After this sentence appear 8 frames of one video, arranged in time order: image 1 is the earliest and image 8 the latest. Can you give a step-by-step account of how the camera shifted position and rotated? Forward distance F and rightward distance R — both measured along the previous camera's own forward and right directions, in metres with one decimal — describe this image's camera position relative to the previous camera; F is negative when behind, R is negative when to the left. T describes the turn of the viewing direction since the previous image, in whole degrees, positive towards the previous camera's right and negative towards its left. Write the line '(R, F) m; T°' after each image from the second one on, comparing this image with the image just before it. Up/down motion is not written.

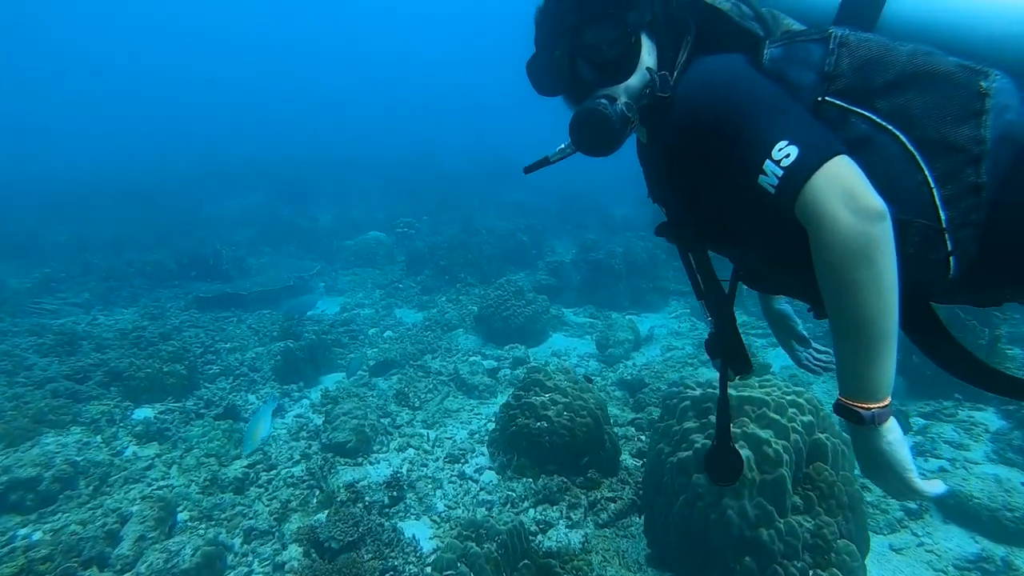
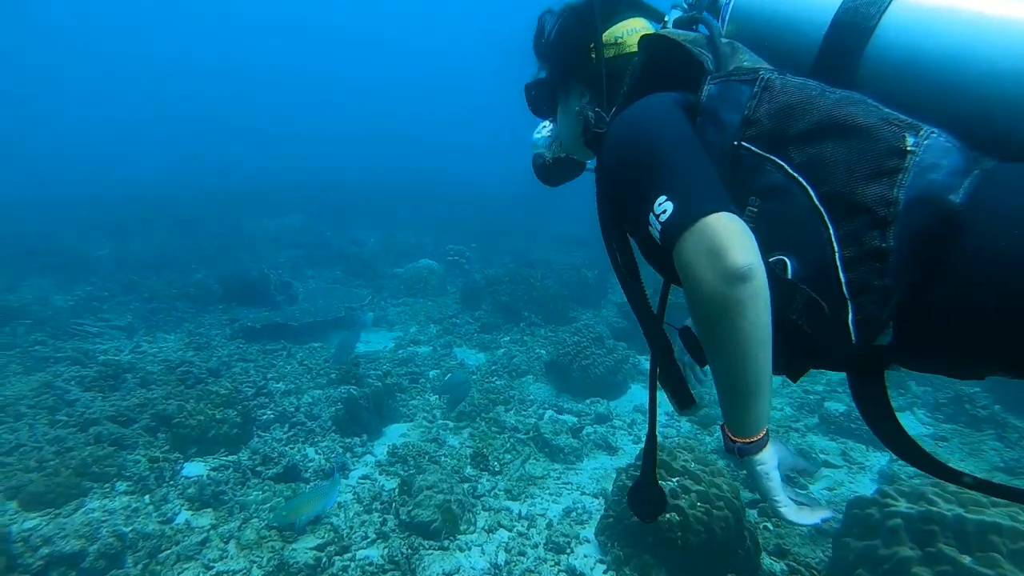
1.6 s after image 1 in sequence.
(+1.0, +0.2) m; -8°
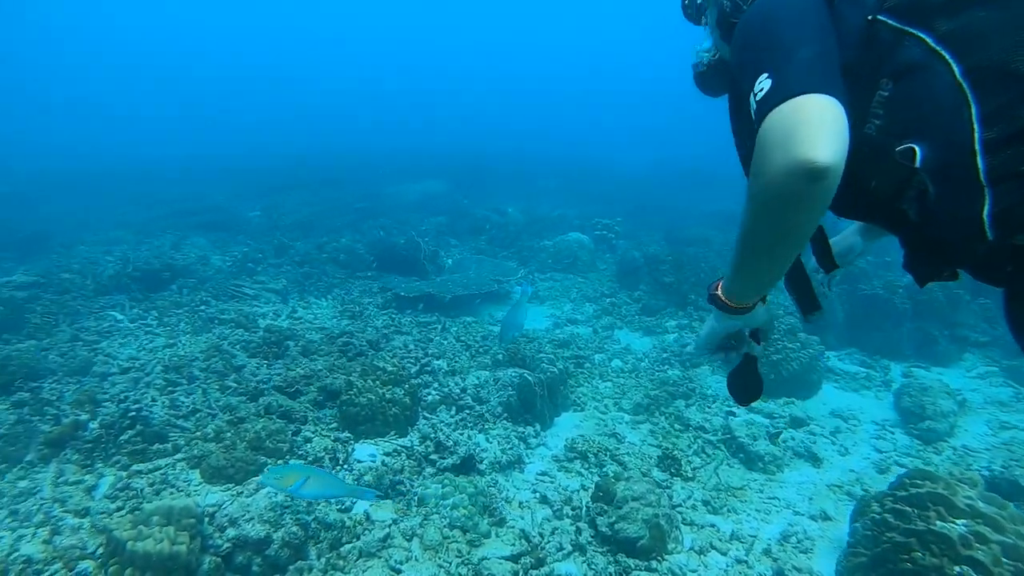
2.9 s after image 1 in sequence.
(-0.6, +0.6) m; -8°
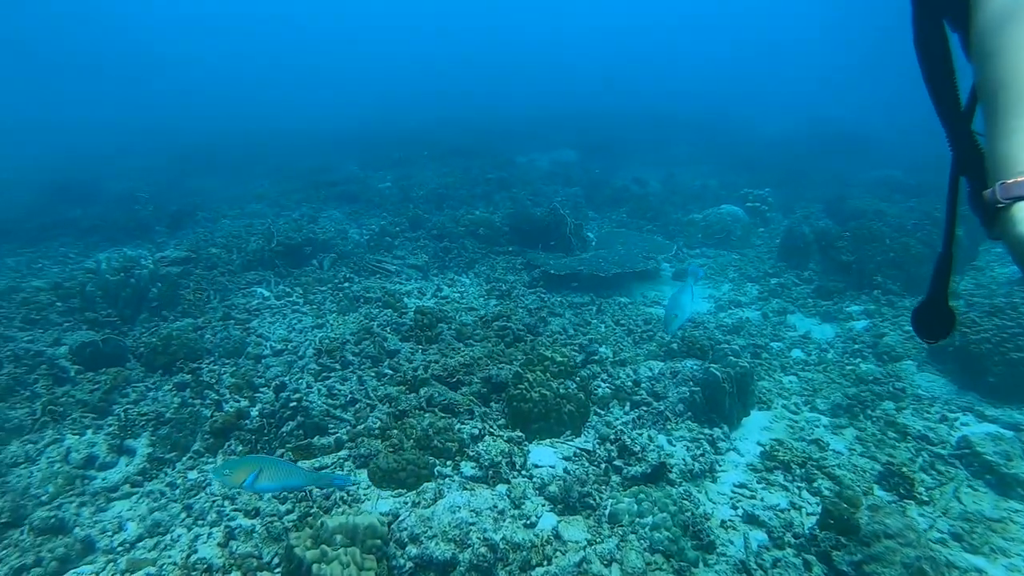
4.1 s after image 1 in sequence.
(-0.6, +0.6) m; -7°
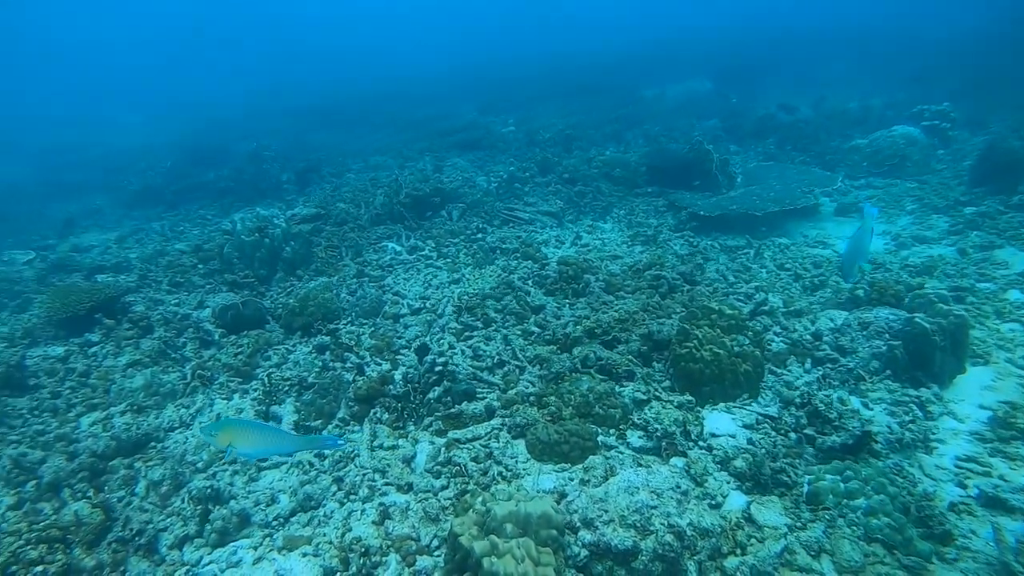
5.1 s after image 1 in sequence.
(-0.3, +0.5) m; -8°
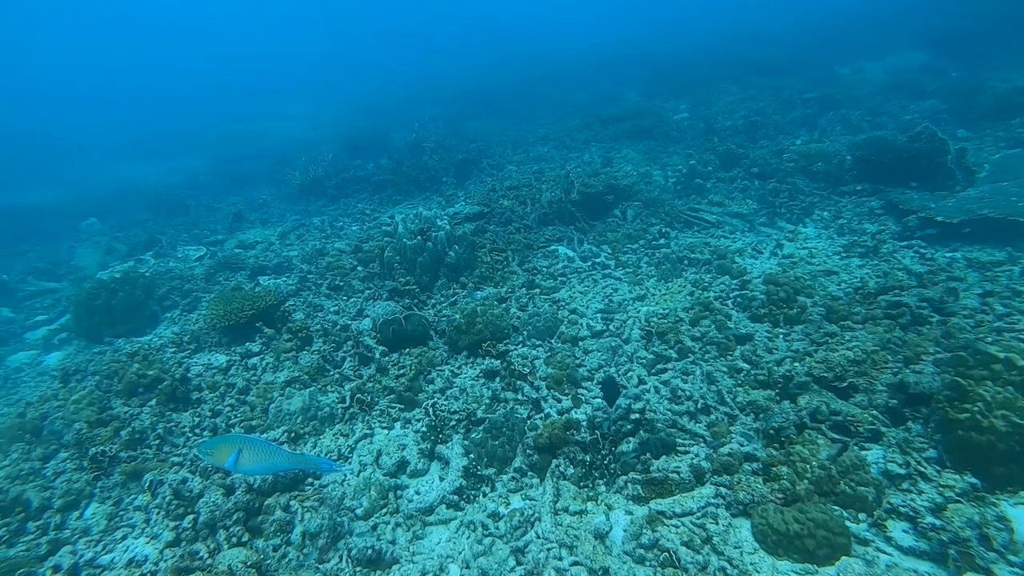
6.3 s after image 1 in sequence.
(-0.3, +0.7) m; -10°
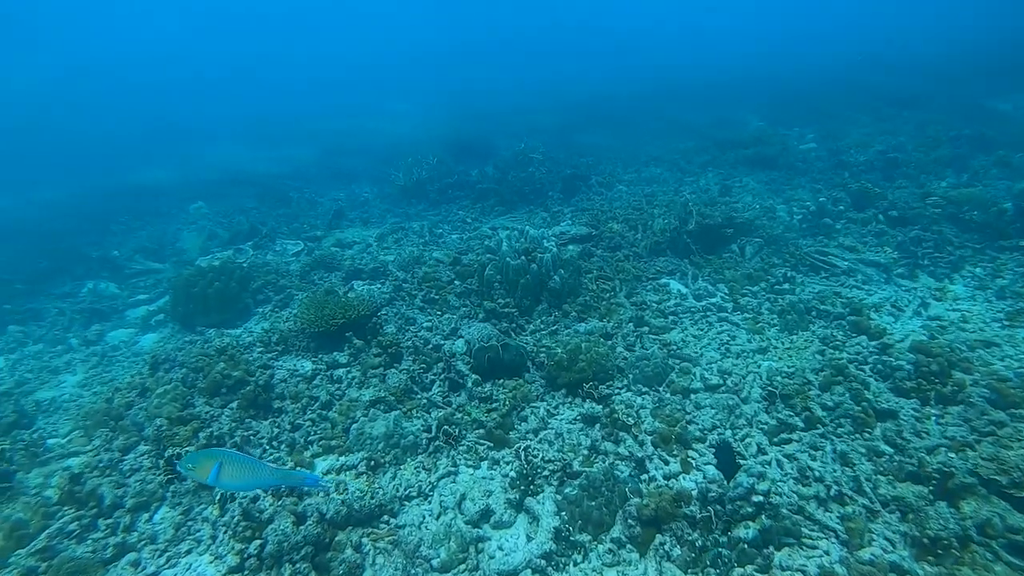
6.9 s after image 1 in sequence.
(-0.1, +0.4) m; -6°
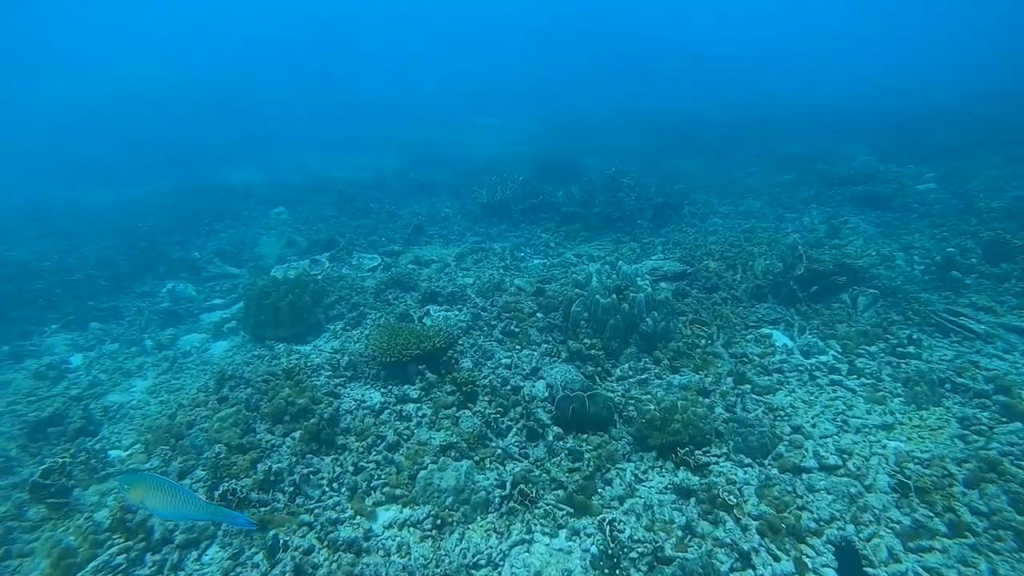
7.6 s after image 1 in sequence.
(-0.1, +0.4) m; -5°
